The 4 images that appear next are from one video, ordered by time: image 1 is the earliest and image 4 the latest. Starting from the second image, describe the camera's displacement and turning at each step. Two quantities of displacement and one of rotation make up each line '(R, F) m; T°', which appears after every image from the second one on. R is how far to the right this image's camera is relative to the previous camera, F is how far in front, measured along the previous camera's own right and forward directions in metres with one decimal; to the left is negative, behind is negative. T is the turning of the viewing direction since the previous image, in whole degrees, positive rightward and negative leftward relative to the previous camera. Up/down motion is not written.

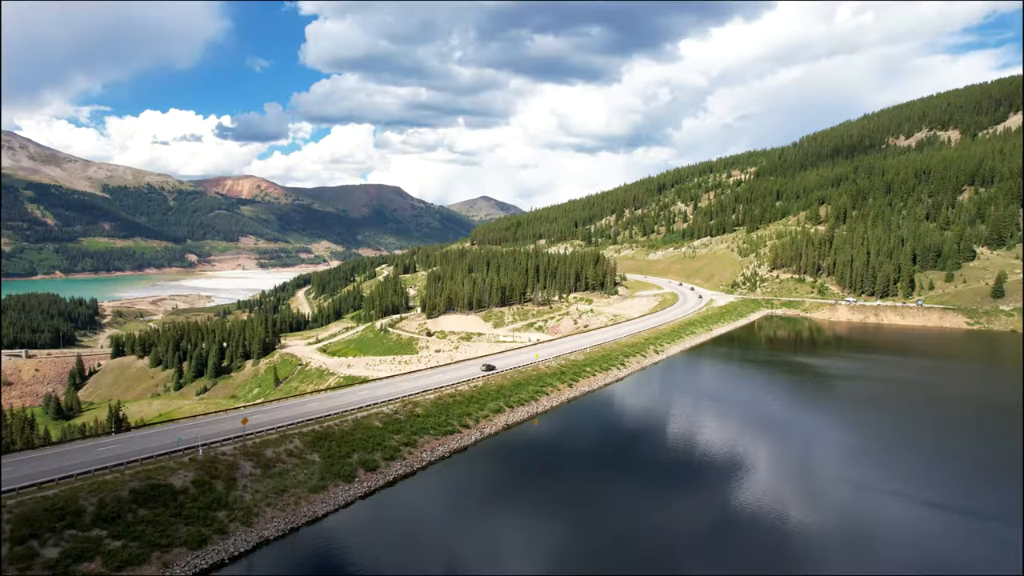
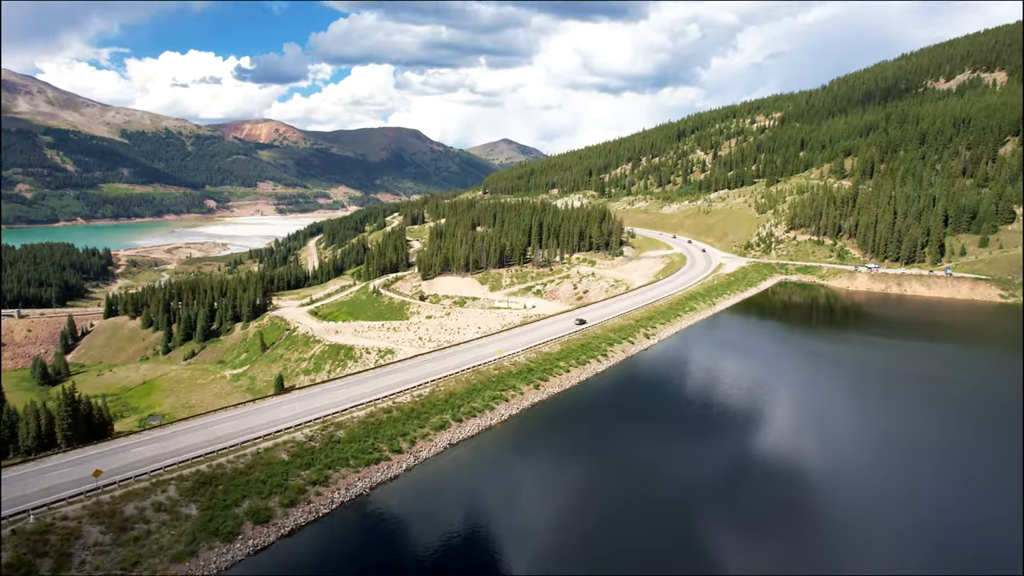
(+3.5, +4.9) m; -2°
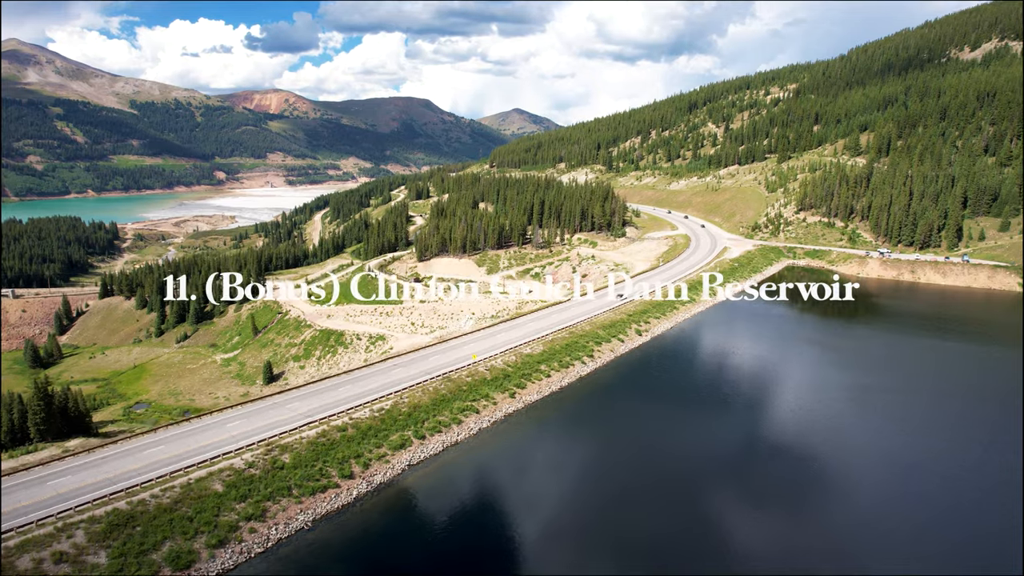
(+2.0, +2.5) m; -1°
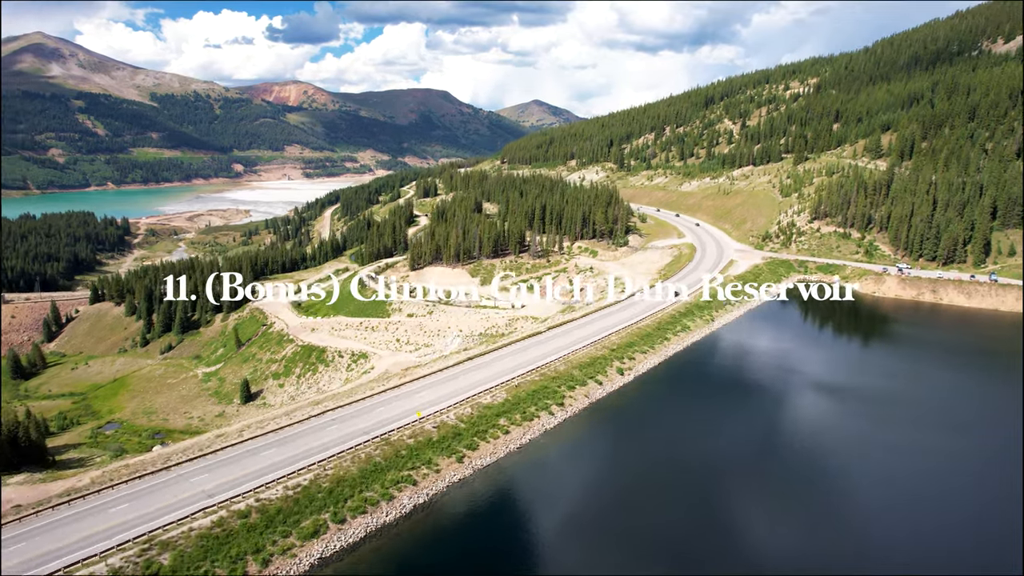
(+3.1, +3.9) m; -2°
